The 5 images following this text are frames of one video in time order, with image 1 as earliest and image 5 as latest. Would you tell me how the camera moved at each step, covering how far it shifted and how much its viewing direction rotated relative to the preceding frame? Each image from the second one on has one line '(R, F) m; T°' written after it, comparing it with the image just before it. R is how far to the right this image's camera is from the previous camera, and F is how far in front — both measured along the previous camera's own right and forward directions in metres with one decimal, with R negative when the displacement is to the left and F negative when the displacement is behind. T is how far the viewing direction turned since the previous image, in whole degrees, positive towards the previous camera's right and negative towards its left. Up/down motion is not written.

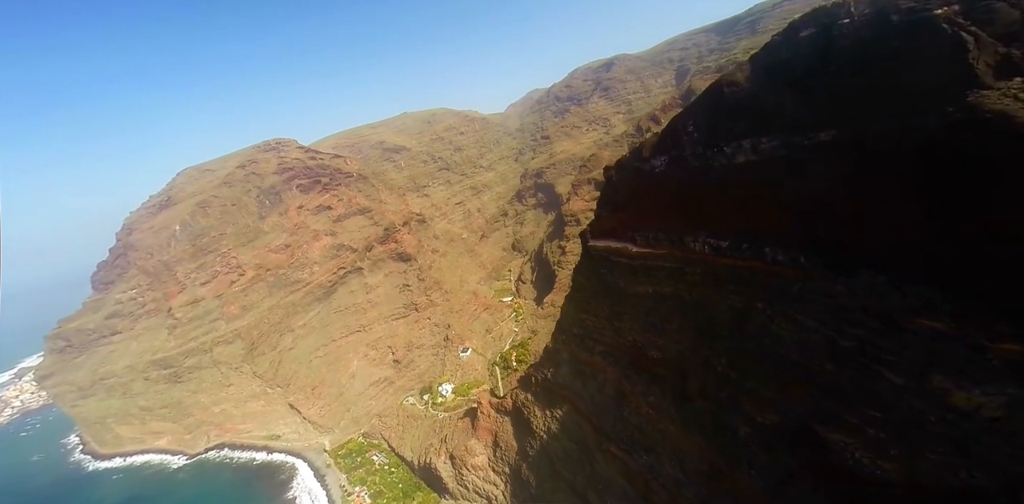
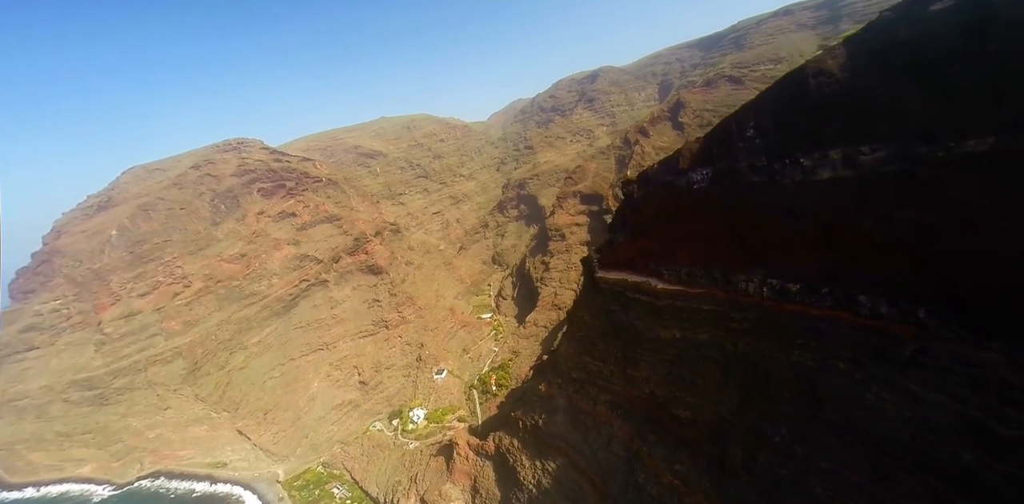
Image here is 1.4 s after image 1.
(-0.4, +1.9) m; +3°
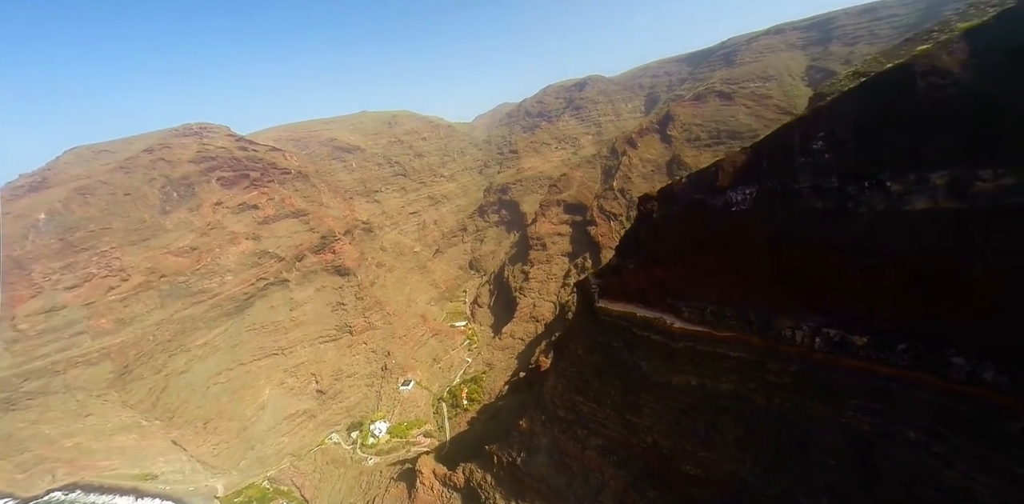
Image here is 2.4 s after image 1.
(-0.2, +1.4) m; +3°
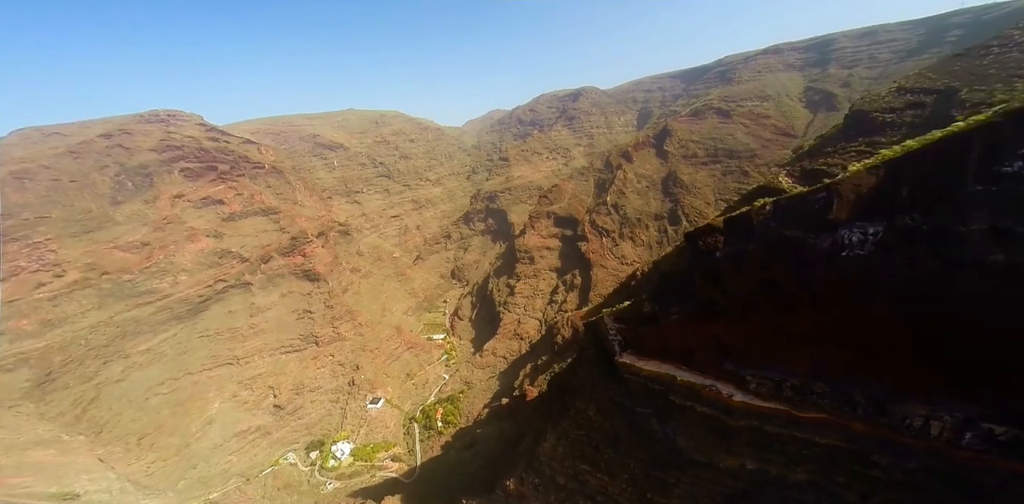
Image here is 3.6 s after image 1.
(-0.2, +1.6) m; +2°
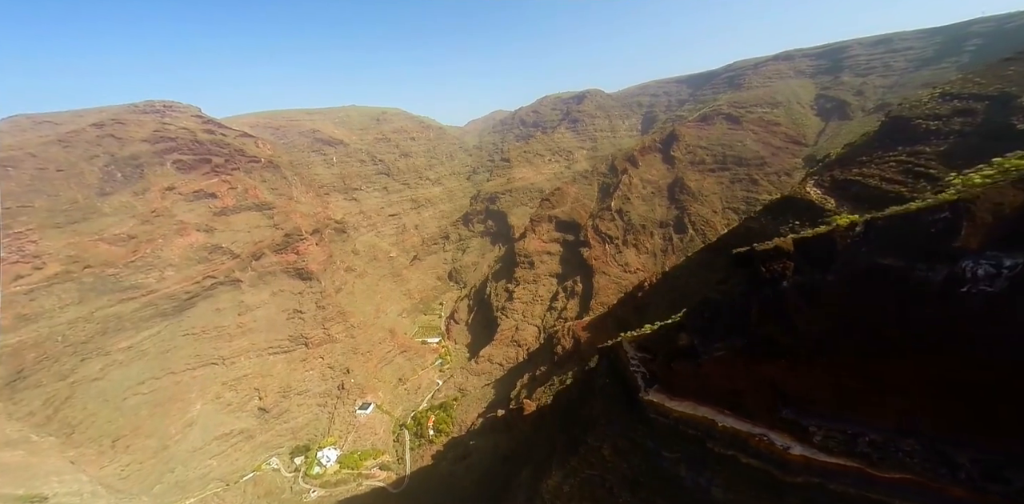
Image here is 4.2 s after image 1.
(0.0, +0.8) m; 0°
